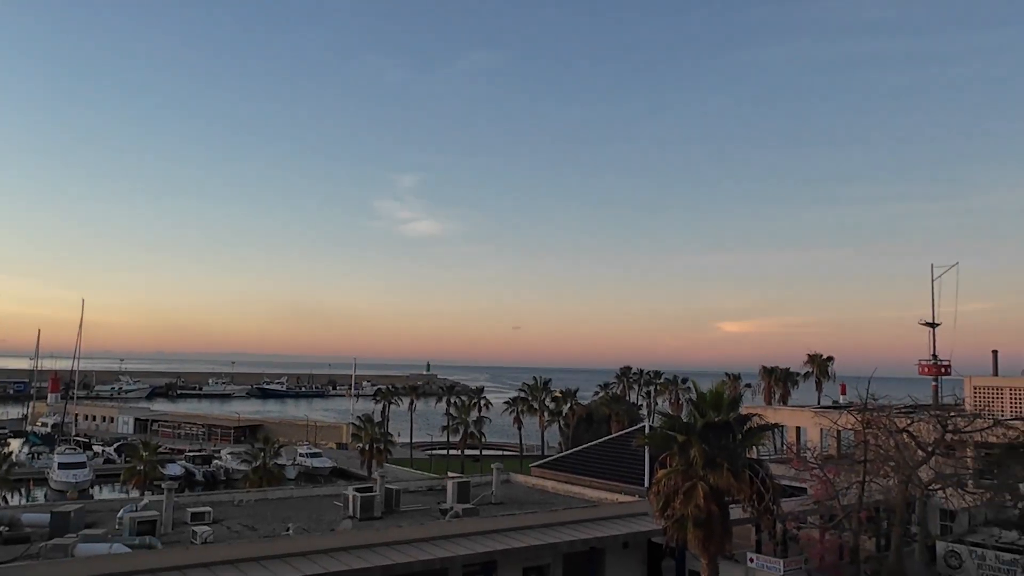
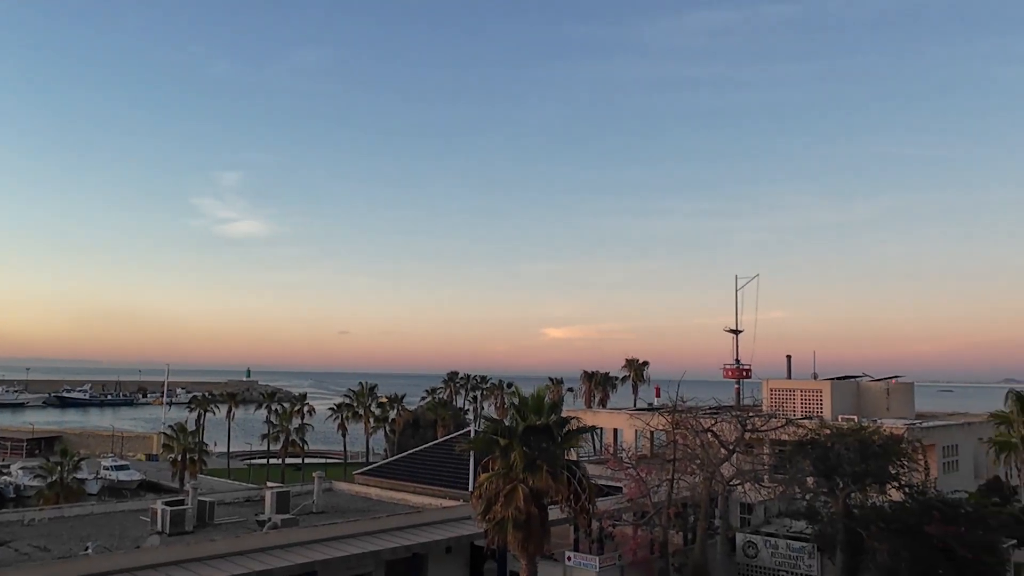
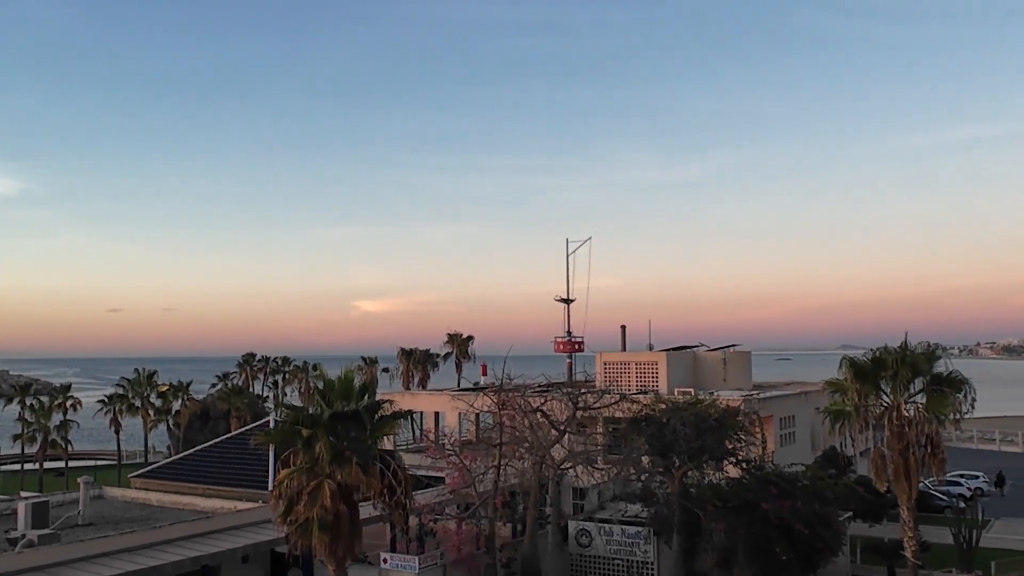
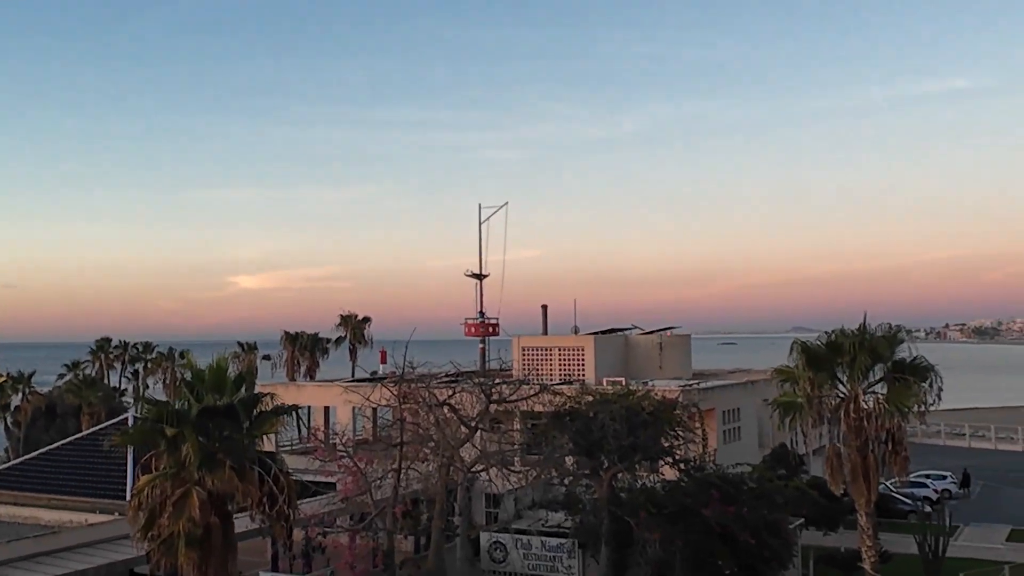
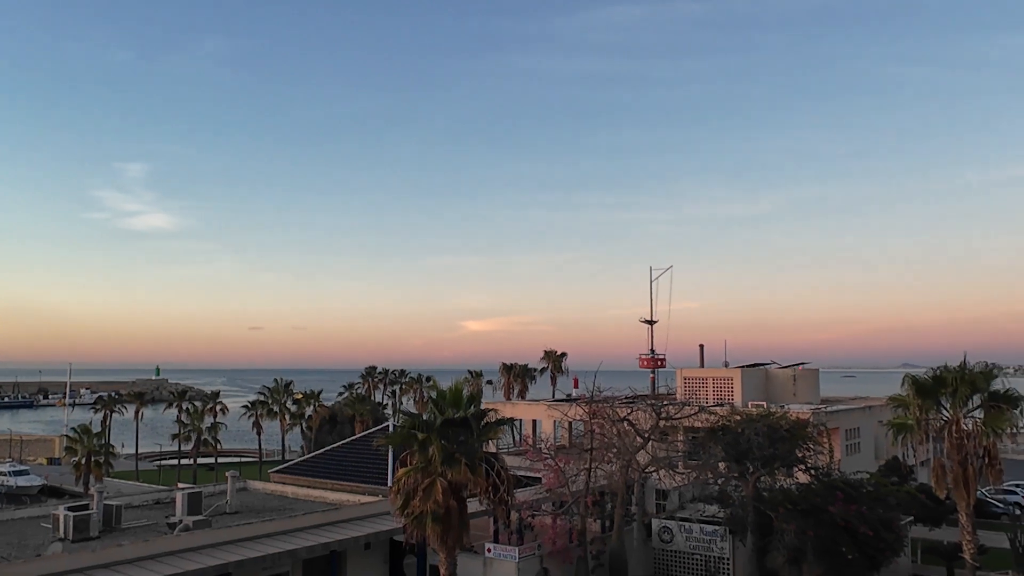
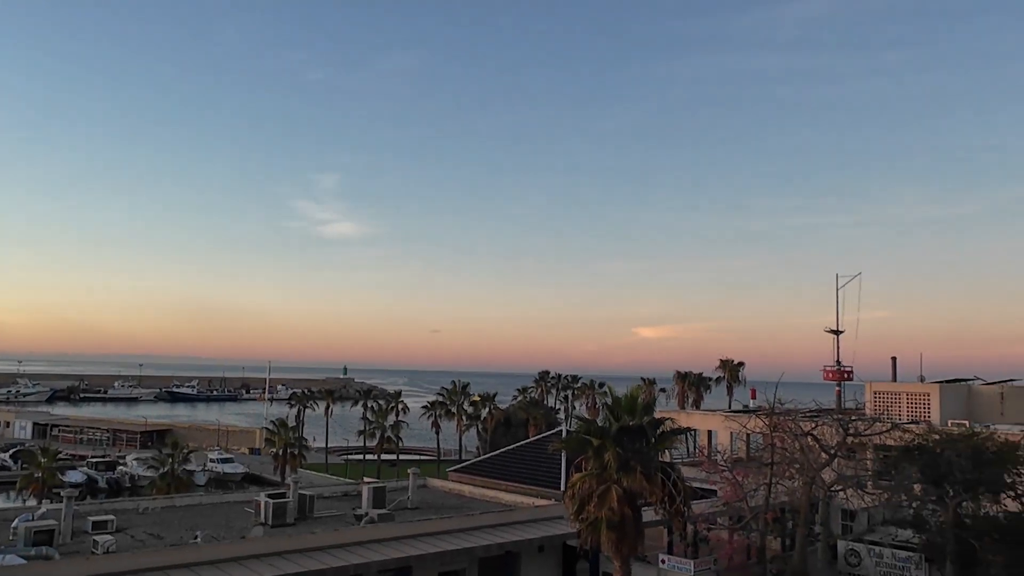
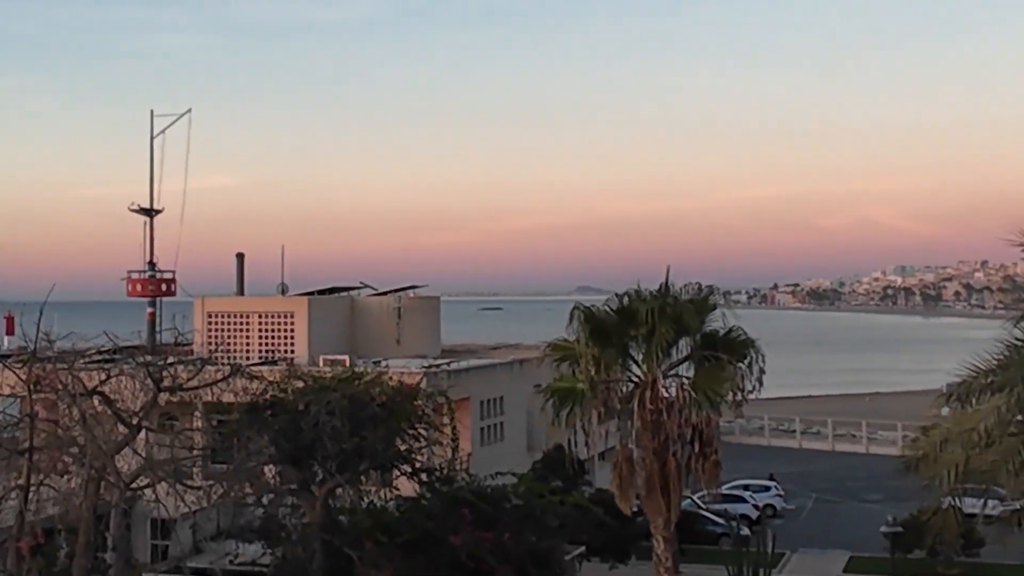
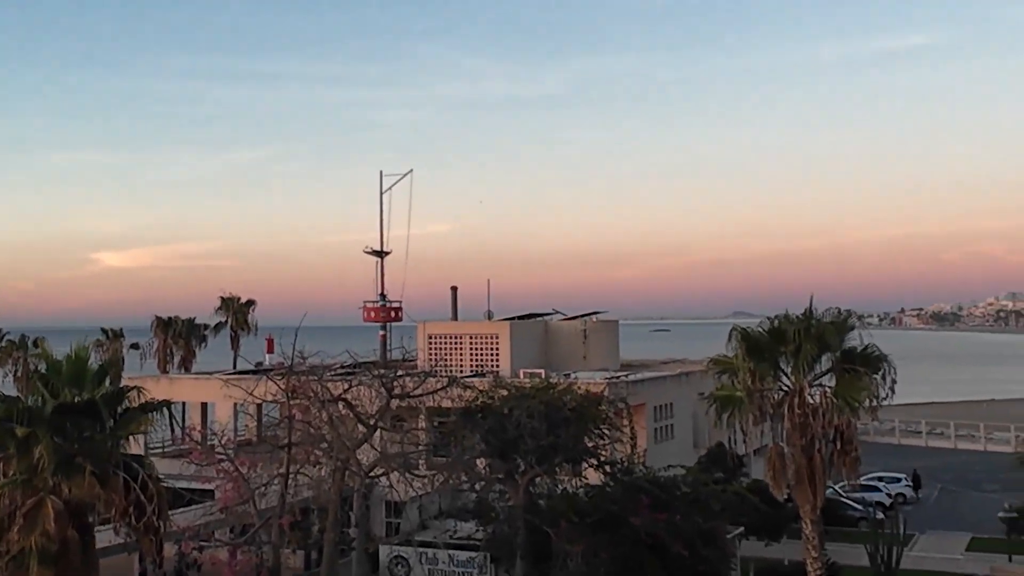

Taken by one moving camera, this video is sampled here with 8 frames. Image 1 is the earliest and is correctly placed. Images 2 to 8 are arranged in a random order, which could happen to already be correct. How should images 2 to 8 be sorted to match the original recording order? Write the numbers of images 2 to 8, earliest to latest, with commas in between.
6, 2, 5, 3, 4, 8, 7
